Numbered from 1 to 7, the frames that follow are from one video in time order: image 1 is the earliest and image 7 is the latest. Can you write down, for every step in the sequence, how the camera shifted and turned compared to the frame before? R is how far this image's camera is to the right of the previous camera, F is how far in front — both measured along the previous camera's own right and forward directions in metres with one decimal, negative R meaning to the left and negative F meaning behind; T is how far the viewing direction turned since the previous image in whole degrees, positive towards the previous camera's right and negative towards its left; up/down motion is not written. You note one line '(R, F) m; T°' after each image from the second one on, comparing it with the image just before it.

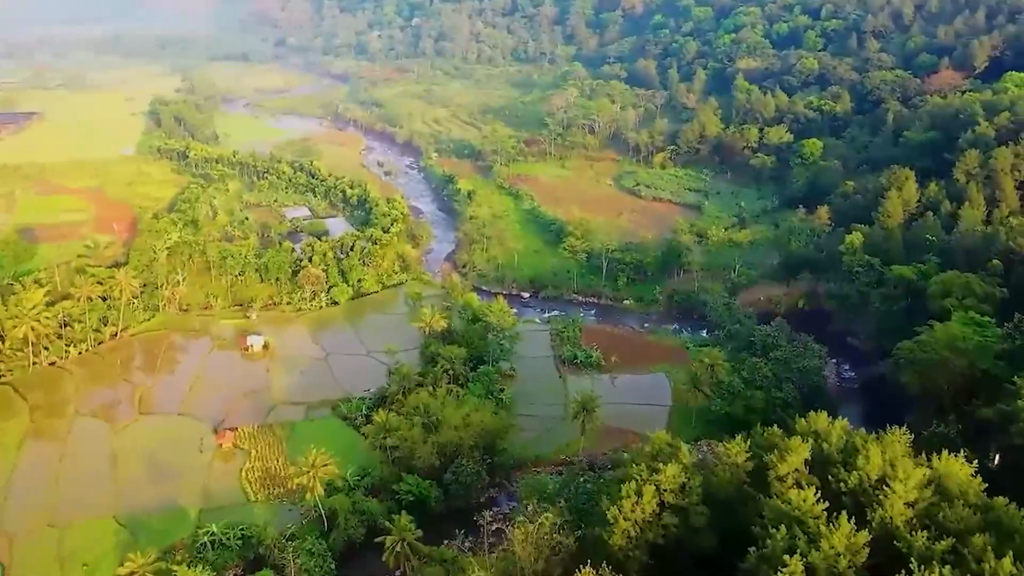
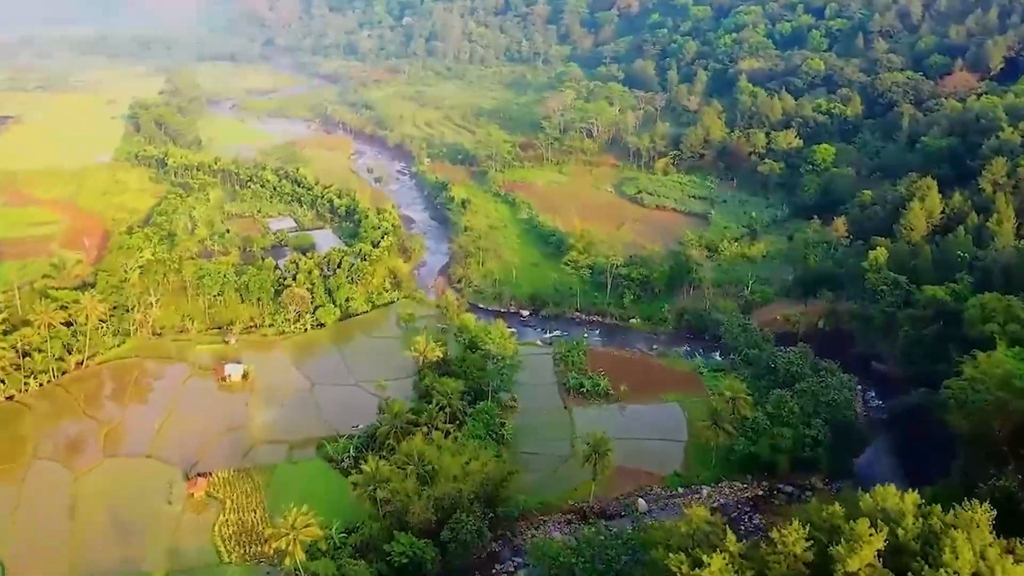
(-0.5, +3.5) m; +1°
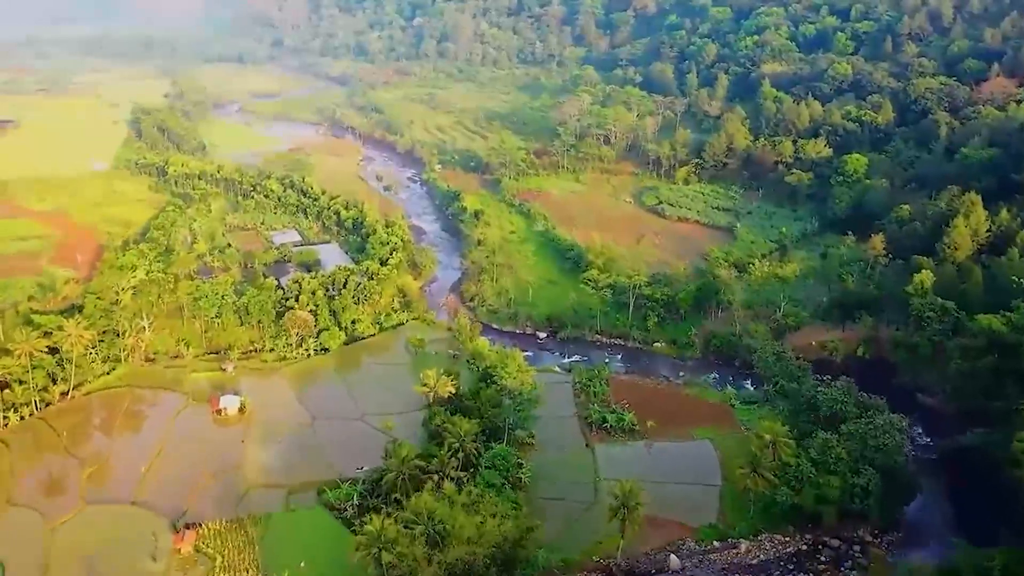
(-0.4, +3.1) m; -1°
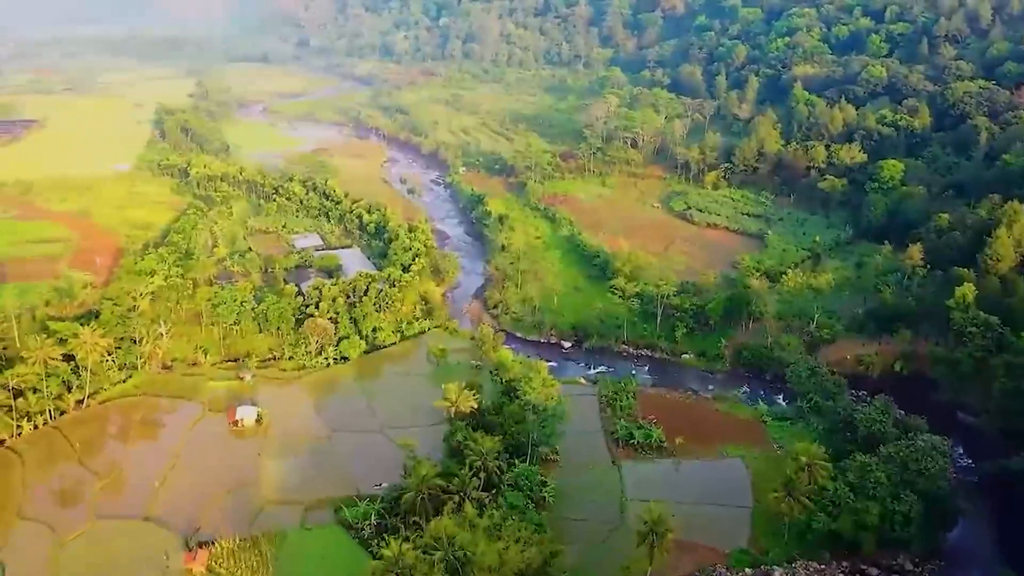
(-0.1, +1.2) m; -2°
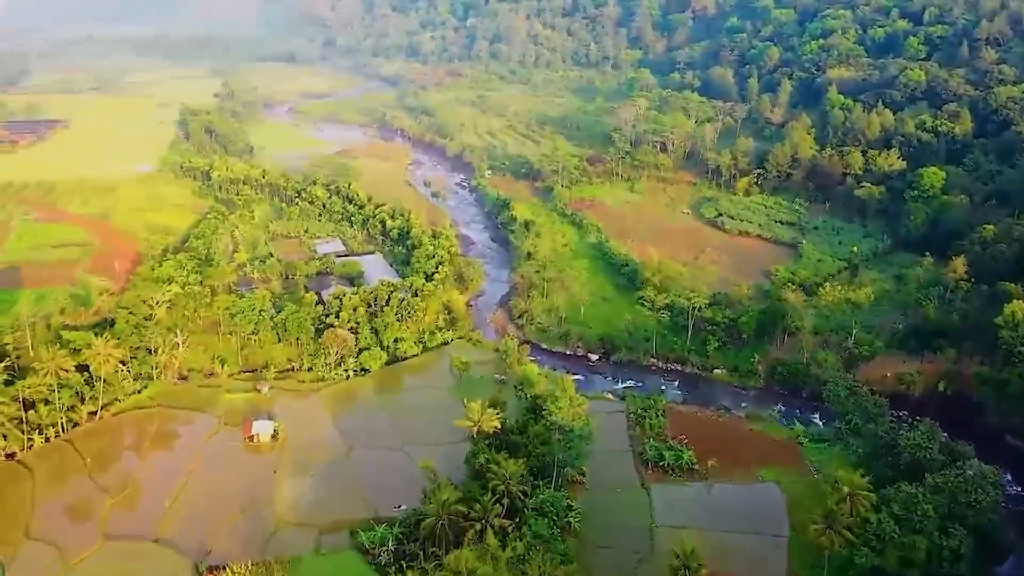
(-0.1, +1.4) m; -2°
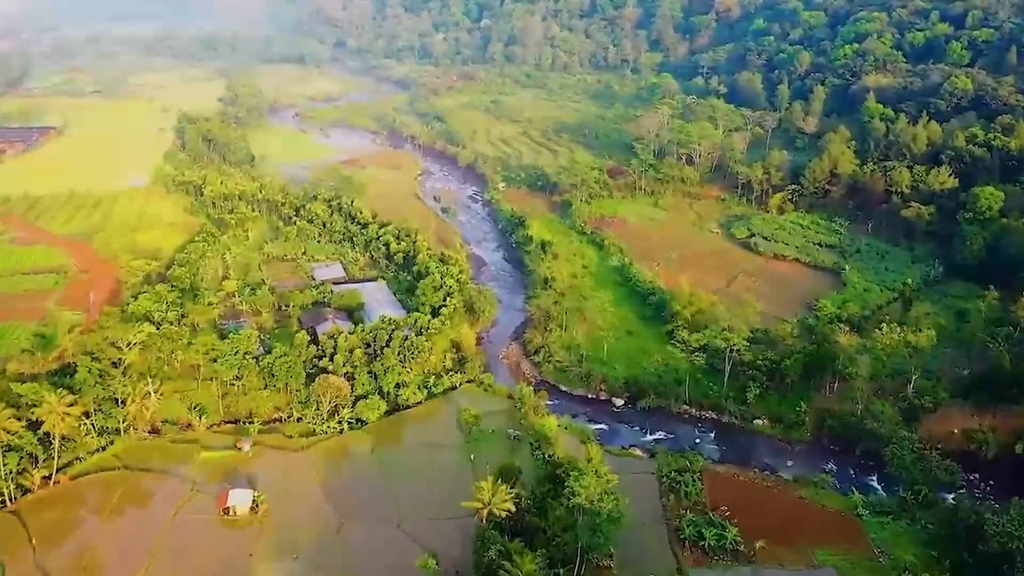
(-0.2, +4.9) m; -1°
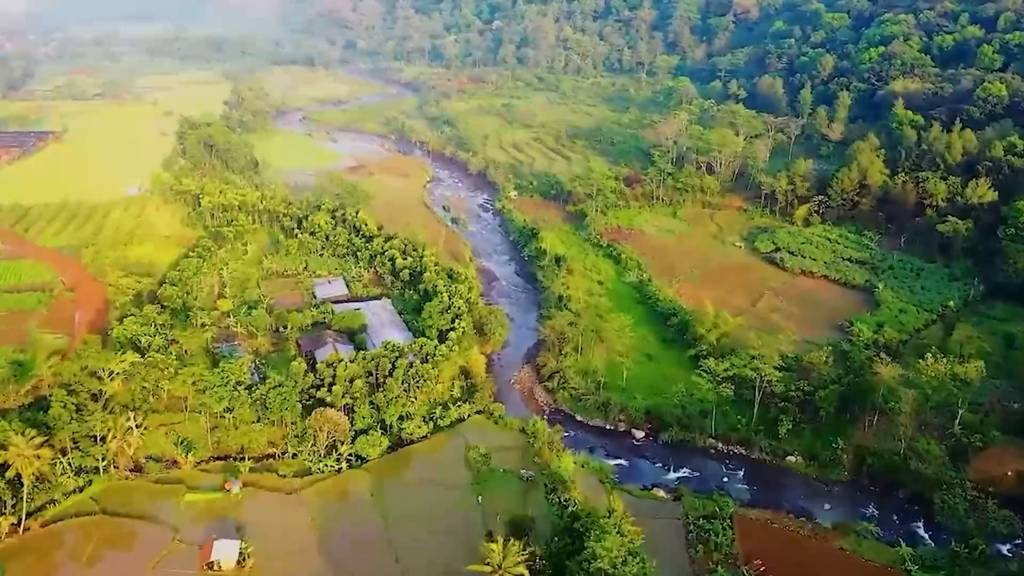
(-0.2, +2.9) m; -1°
